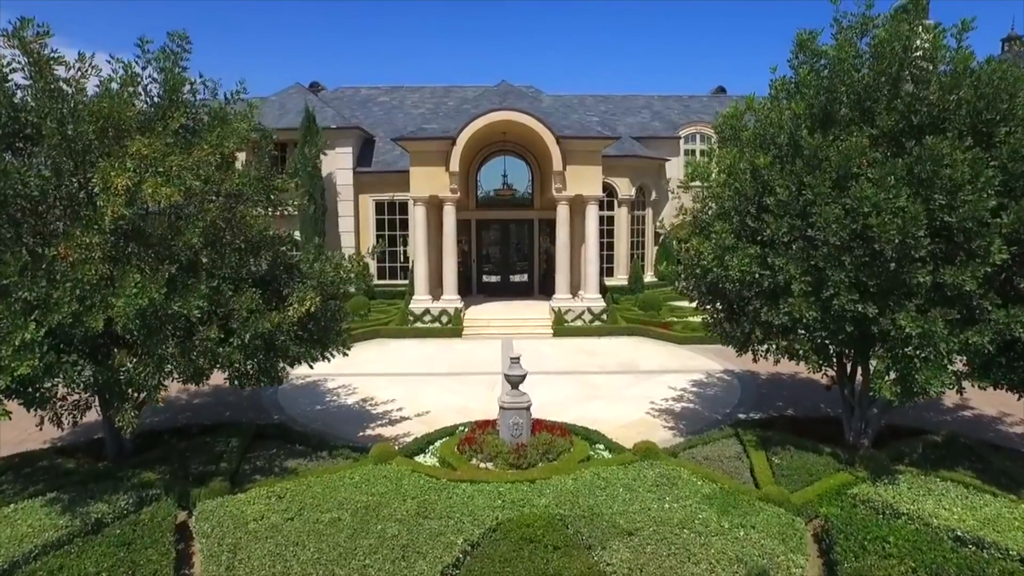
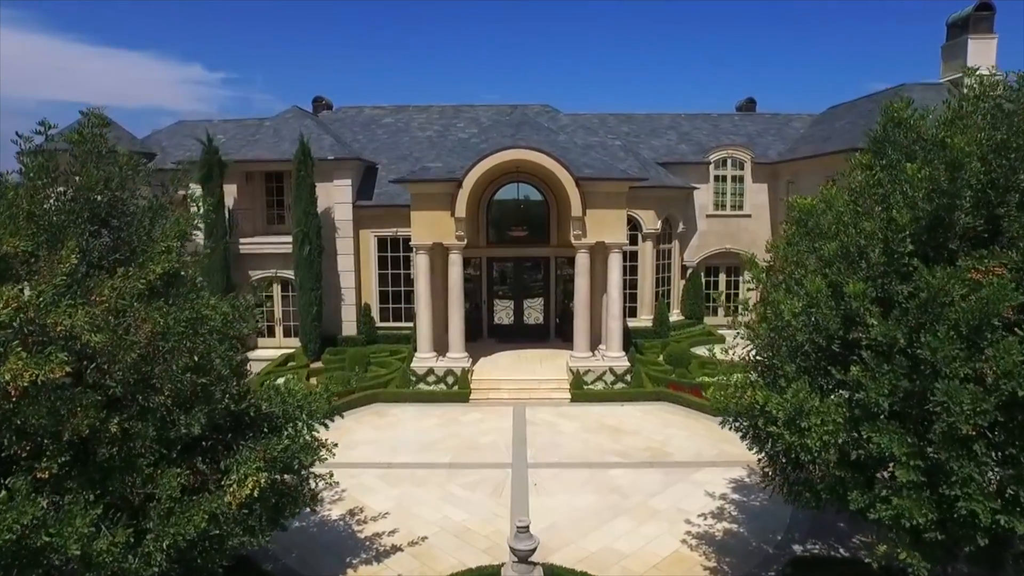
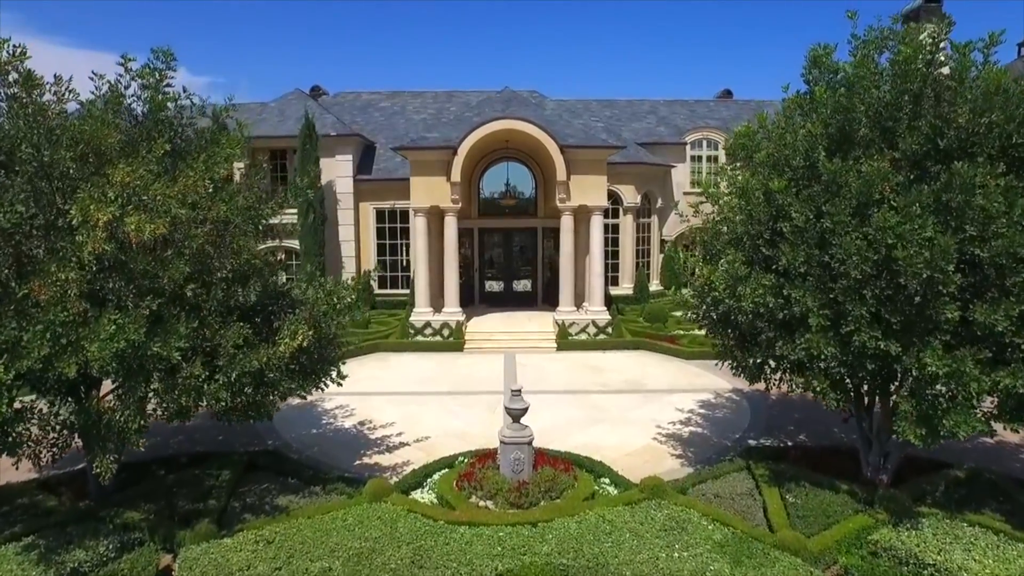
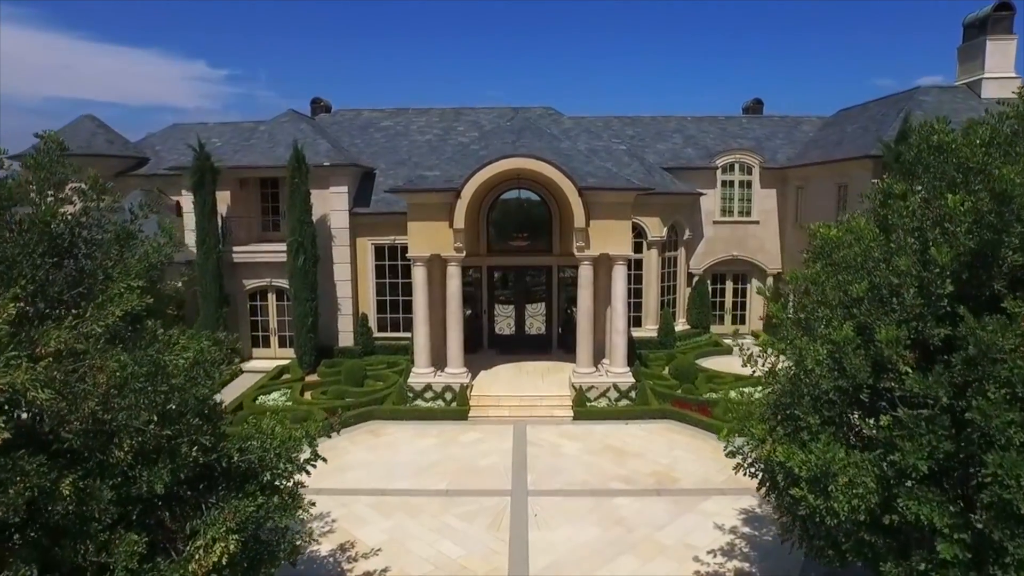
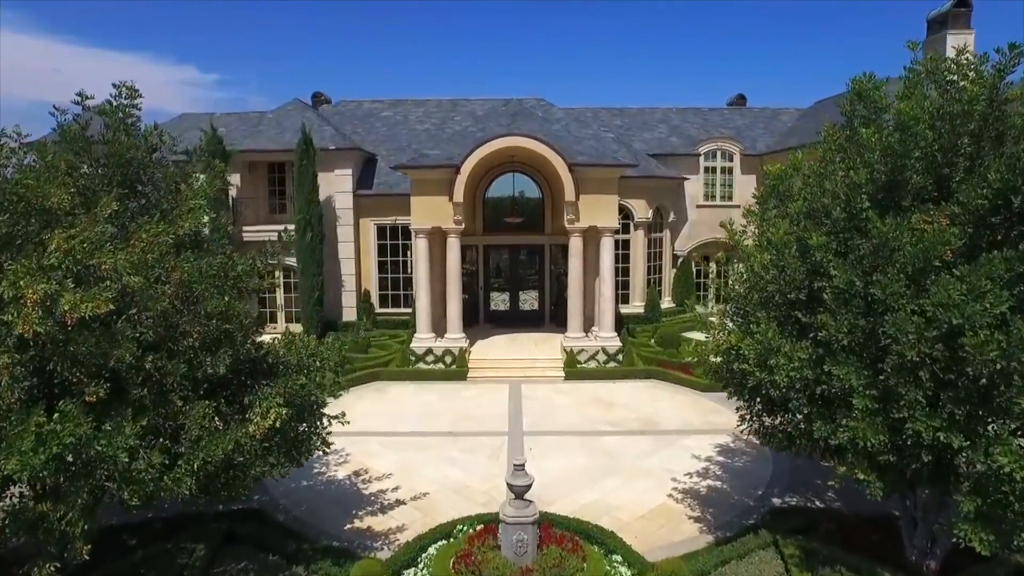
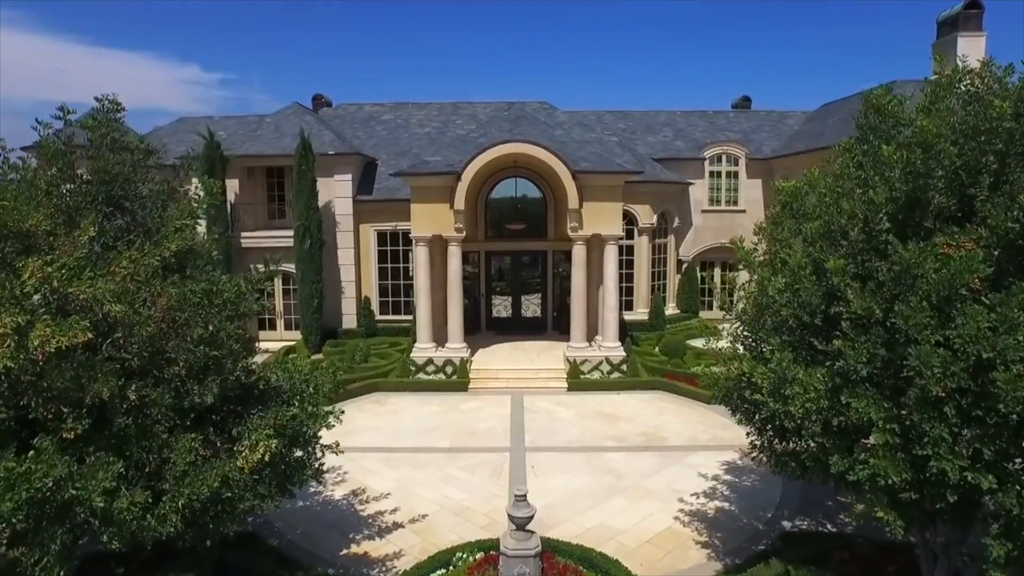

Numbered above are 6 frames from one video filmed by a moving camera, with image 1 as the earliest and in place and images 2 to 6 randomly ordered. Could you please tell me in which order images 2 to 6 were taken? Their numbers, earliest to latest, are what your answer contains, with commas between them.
3, 5, 6, 2, 4
